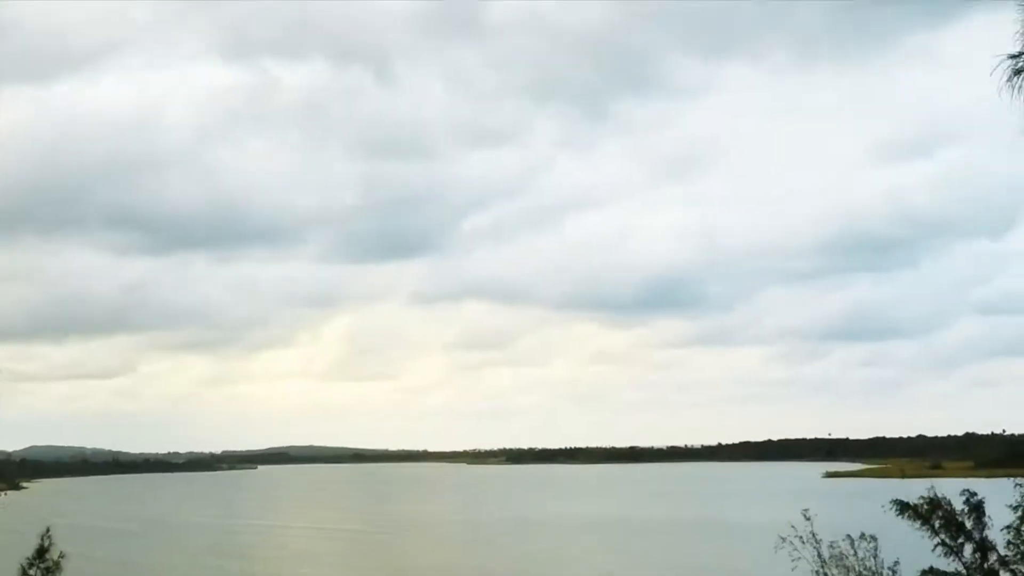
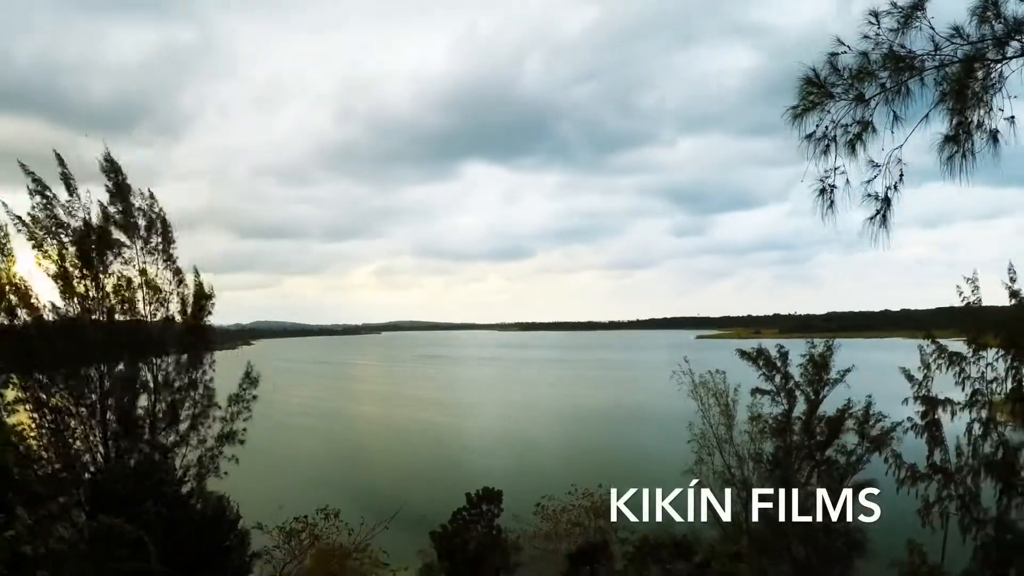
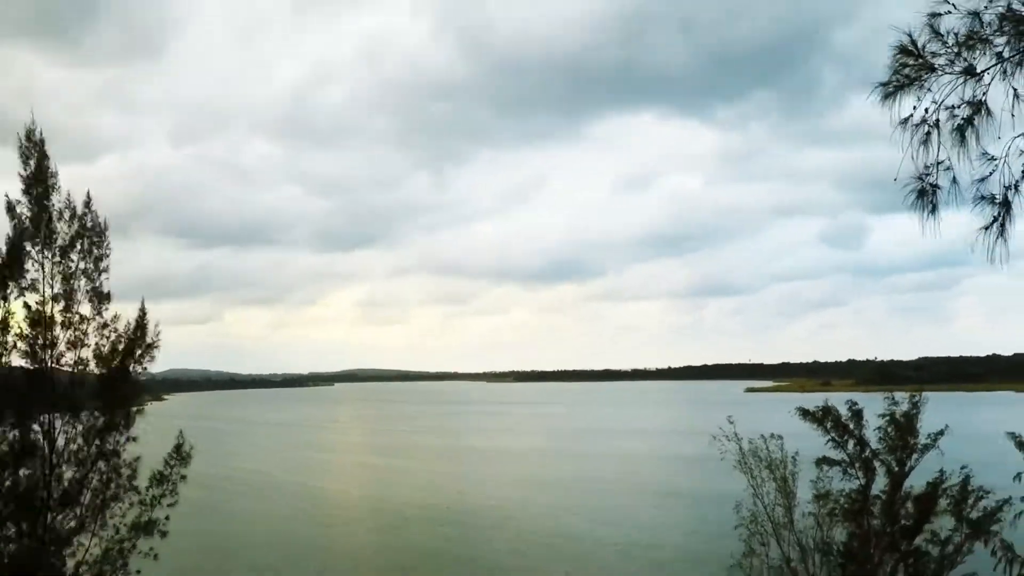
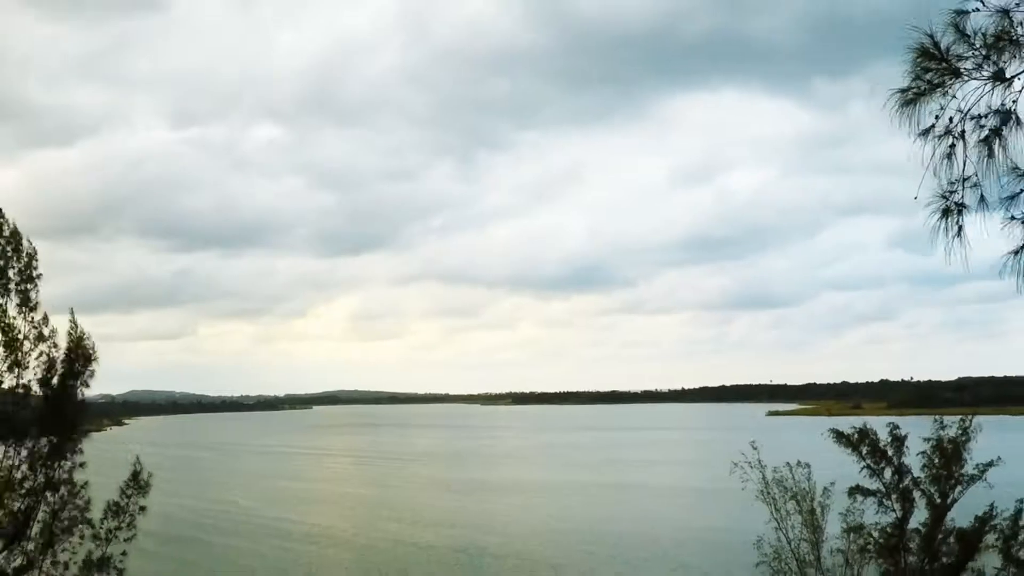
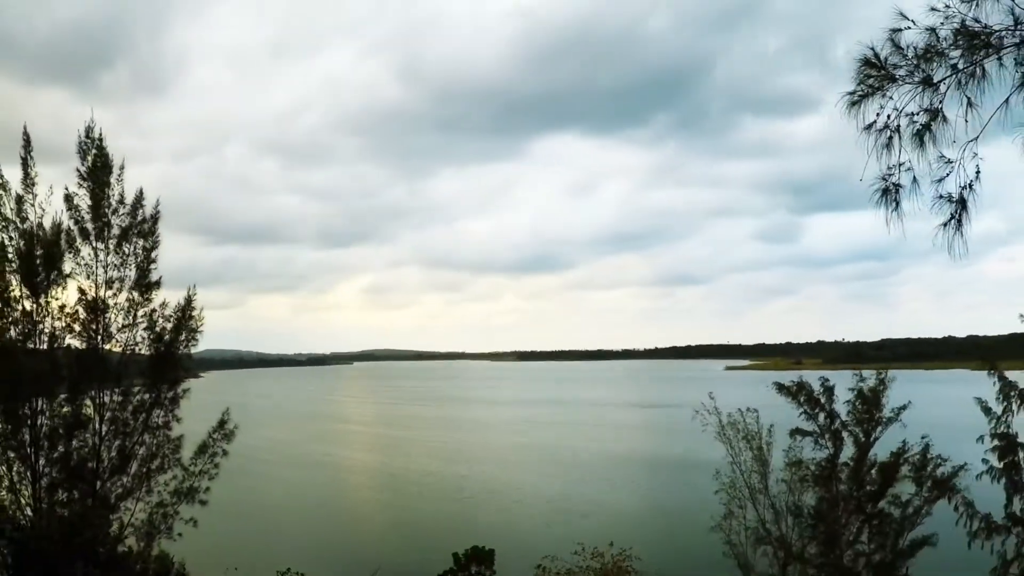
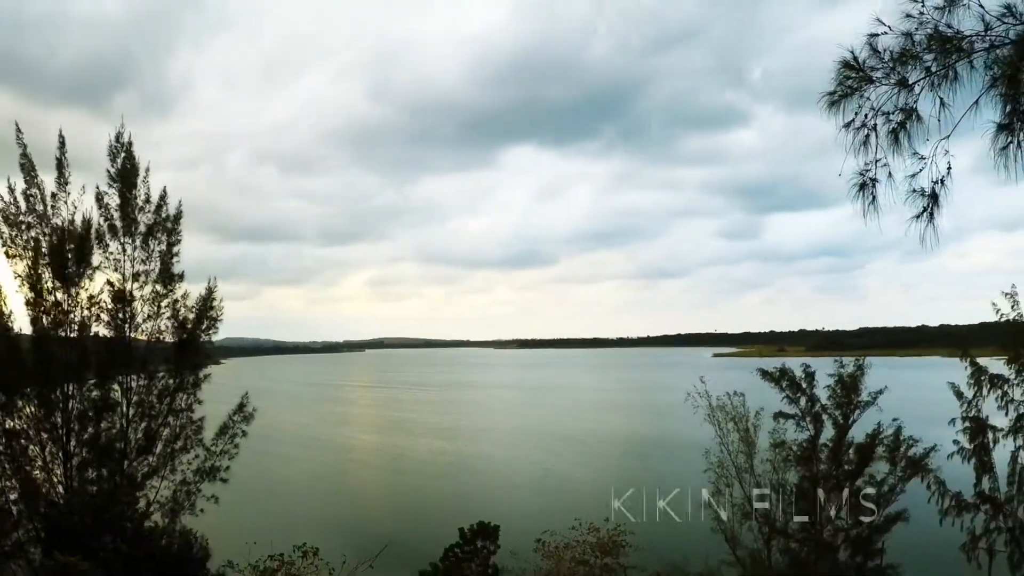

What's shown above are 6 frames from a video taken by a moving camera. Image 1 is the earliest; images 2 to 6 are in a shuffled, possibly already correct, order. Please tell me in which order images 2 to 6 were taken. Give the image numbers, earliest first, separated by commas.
4, 3, 5, 6, 2
